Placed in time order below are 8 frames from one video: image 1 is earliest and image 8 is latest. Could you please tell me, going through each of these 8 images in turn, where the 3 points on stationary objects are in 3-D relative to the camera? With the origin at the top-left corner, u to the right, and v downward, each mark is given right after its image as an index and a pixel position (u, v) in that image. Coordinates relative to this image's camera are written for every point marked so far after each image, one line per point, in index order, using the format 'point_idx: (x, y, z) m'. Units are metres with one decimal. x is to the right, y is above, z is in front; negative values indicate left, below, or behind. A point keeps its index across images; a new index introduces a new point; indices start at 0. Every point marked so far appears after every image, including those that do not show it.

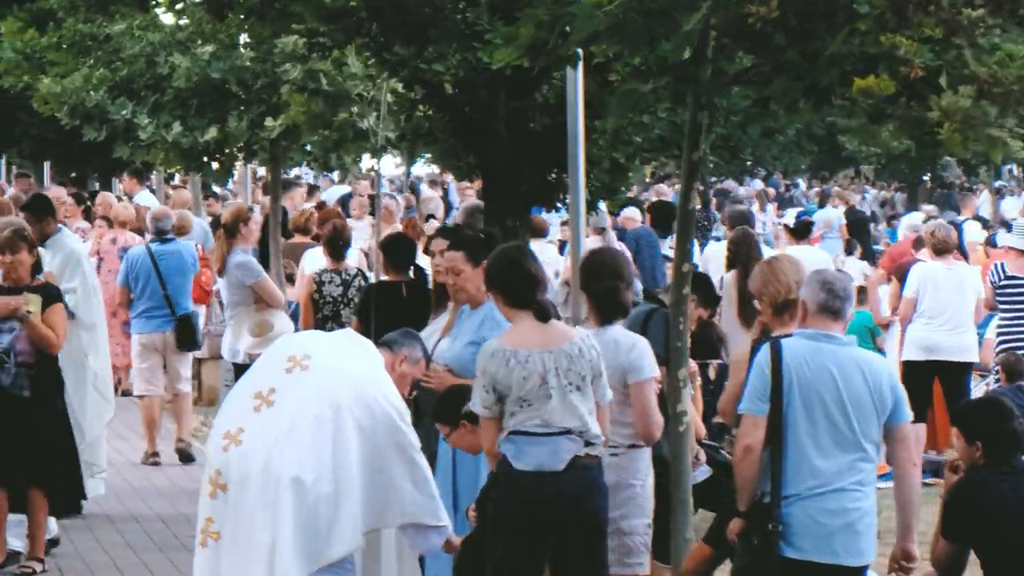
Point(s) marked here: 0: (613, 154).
0: (+0.6, +0.8, +12.1) m
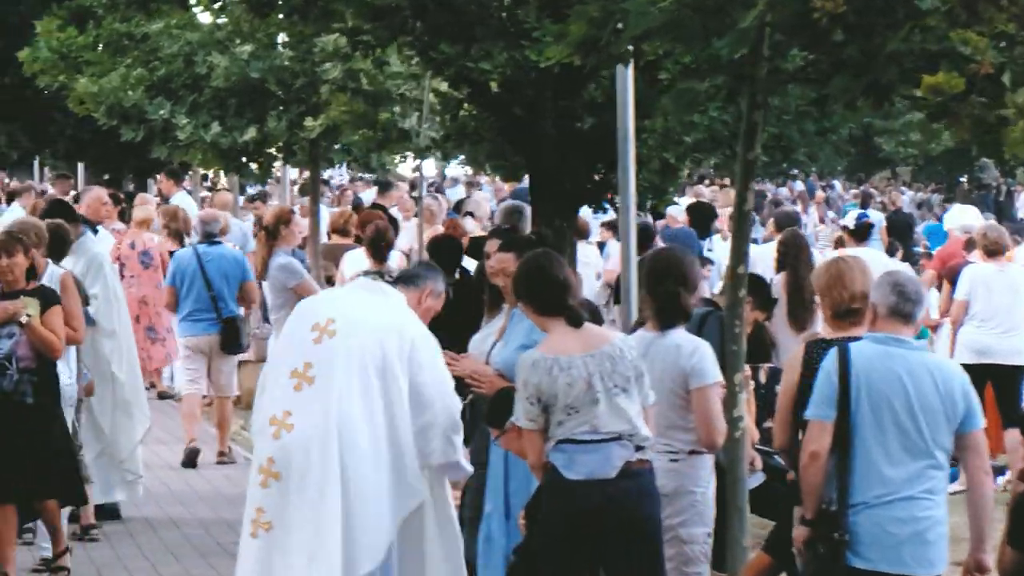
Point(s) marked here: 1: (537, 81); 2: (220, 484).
0: (+0.9, +0.8, +11.8) m
1: (+0.1, +1.2, +12.0) m
2: (-2.1, -1.4, +14.8) m
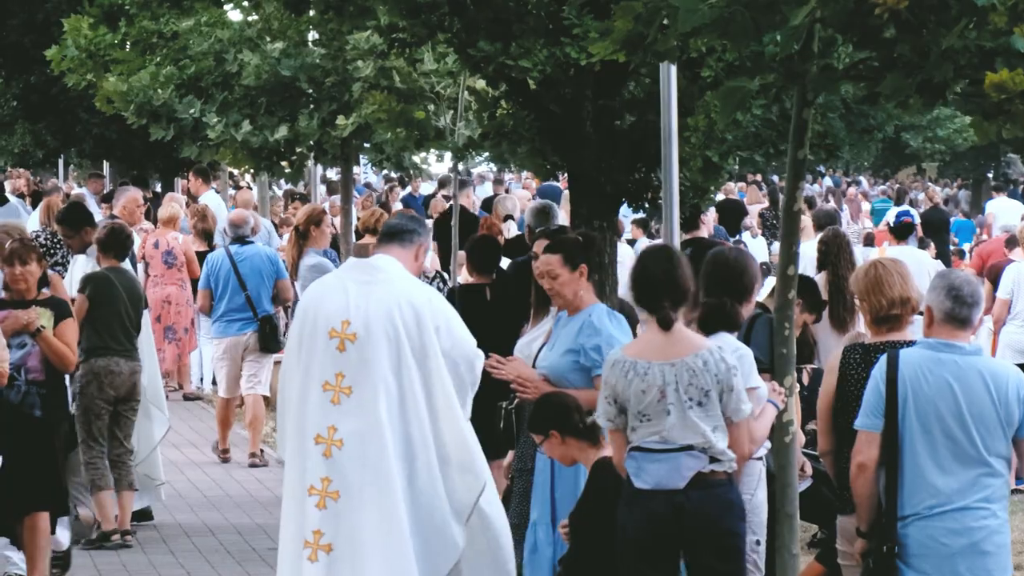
0: (+1.1, +0.8, +11.6) m
1: (+0.4, +1.2, +11.8) m
2: (-1.9, -1.4, +14.6) m
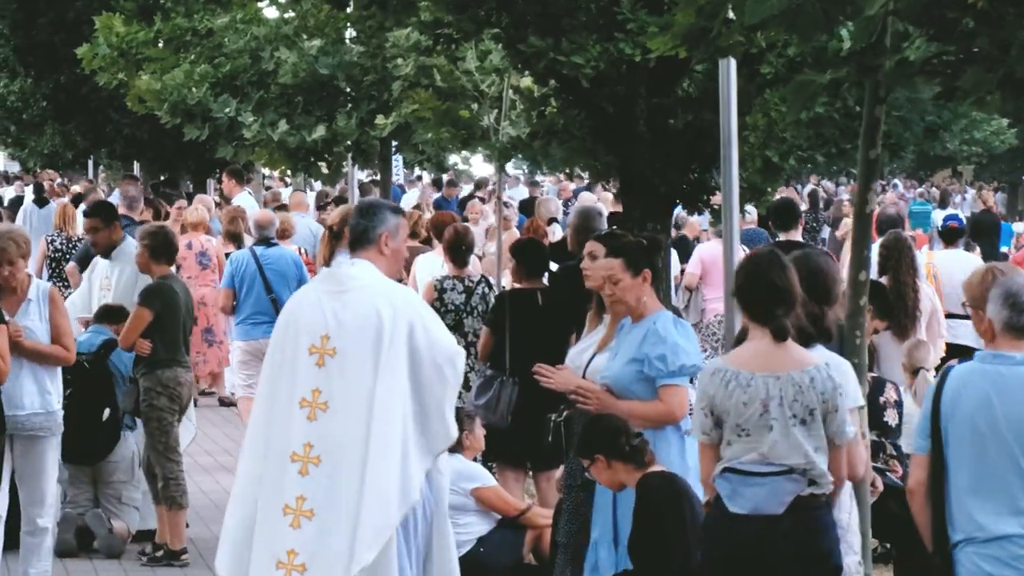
0: (+1.4, +0.7, +11.2) m
1: (+0.6, +1.2, +11.3) m
2: (-1.5, -1.5, +14.2) m
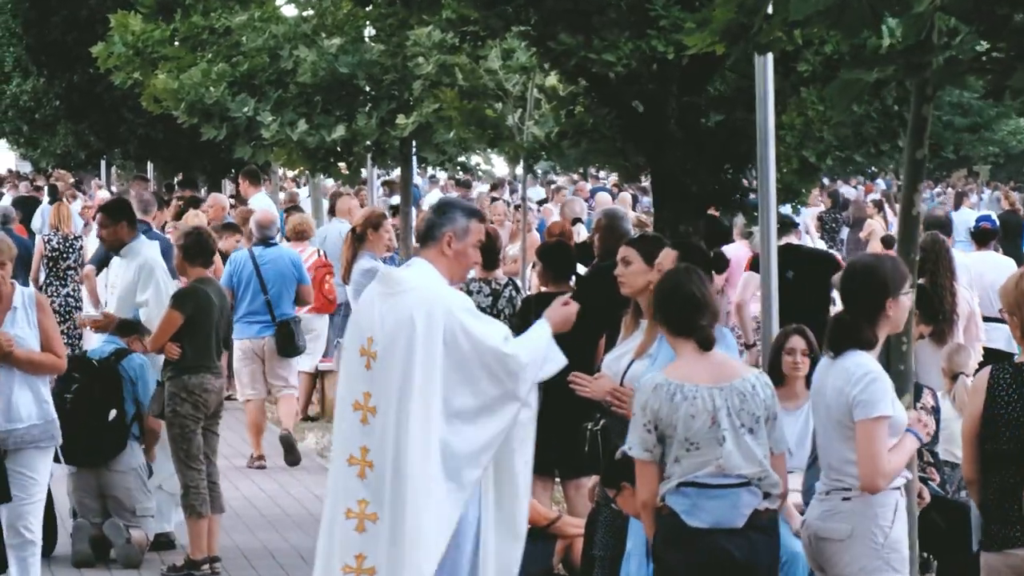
0: (+1.5, +0.7, +10.9) m
1: (+0.8, +1.2, +11.0) m
2: (-1.4, -1.5, +13.9) m
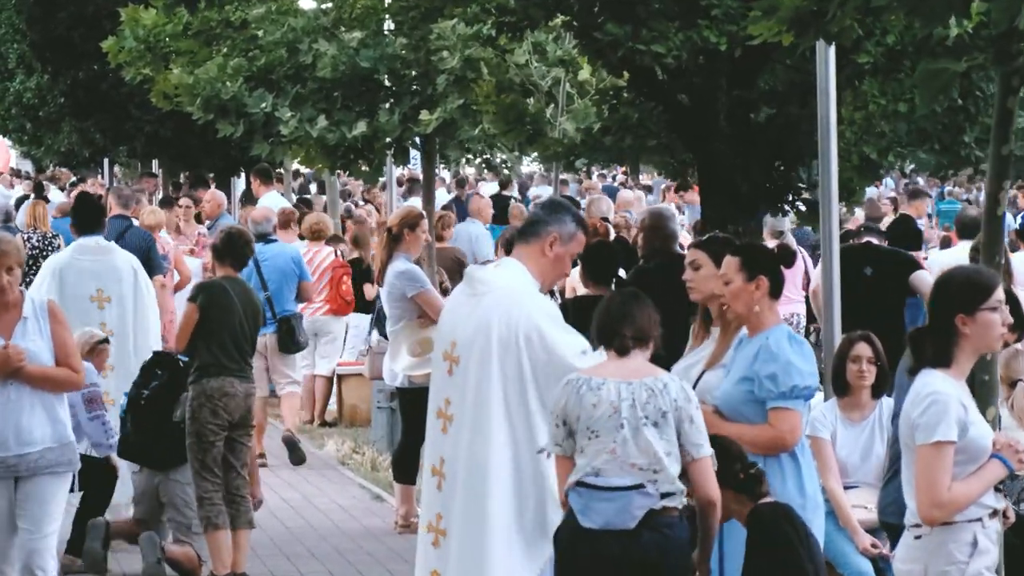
0: (+1.8, +0.7, +10.4) m
1: (+1.0, +1.2, +10.5) m
2: (-1.2, -1.5, +13.4) m
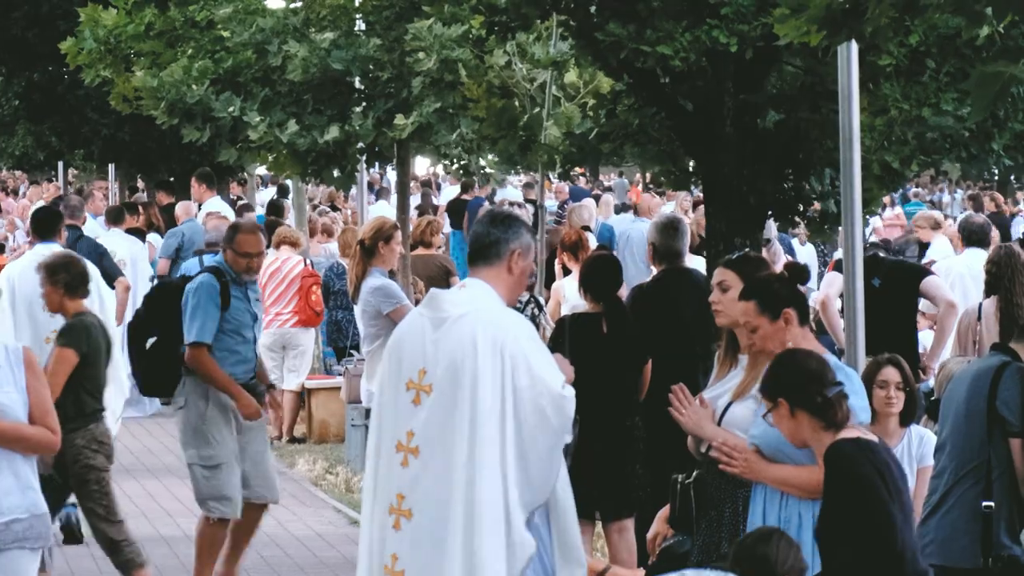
0: (+1.7, +0.6, +9.7) m
1: (+1.0, +1.1, +9.9) m
2: (-1.2, -1.6, +12.7) m
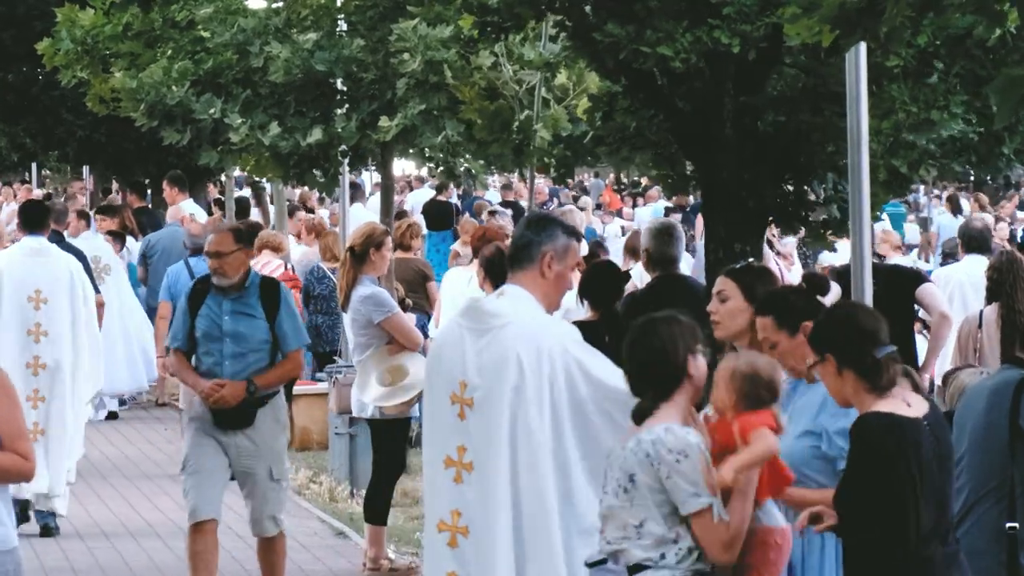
0: (+1.7, +0.6, +9.5) m
1: (+1.0, +1.0, +9.6) m
2: (-1.3, -1.6, +12.4) m
